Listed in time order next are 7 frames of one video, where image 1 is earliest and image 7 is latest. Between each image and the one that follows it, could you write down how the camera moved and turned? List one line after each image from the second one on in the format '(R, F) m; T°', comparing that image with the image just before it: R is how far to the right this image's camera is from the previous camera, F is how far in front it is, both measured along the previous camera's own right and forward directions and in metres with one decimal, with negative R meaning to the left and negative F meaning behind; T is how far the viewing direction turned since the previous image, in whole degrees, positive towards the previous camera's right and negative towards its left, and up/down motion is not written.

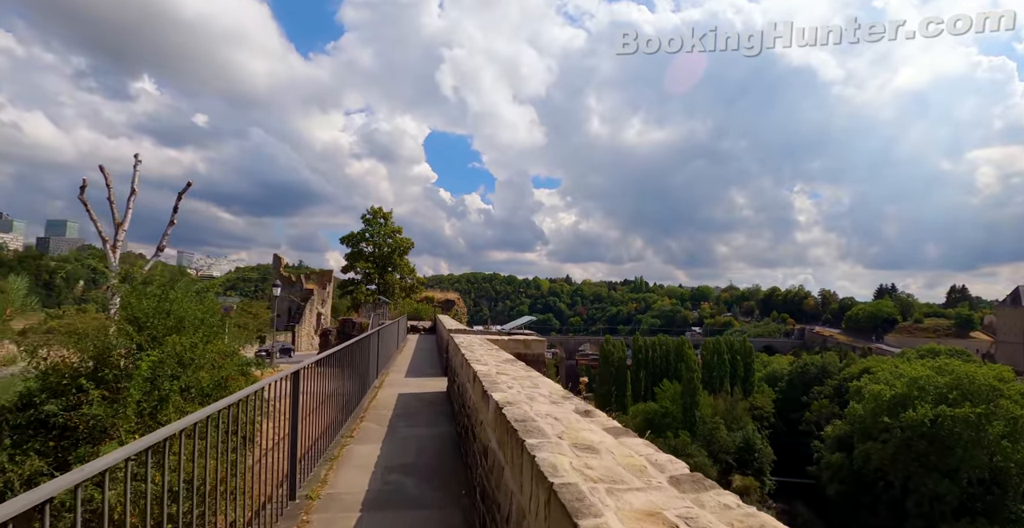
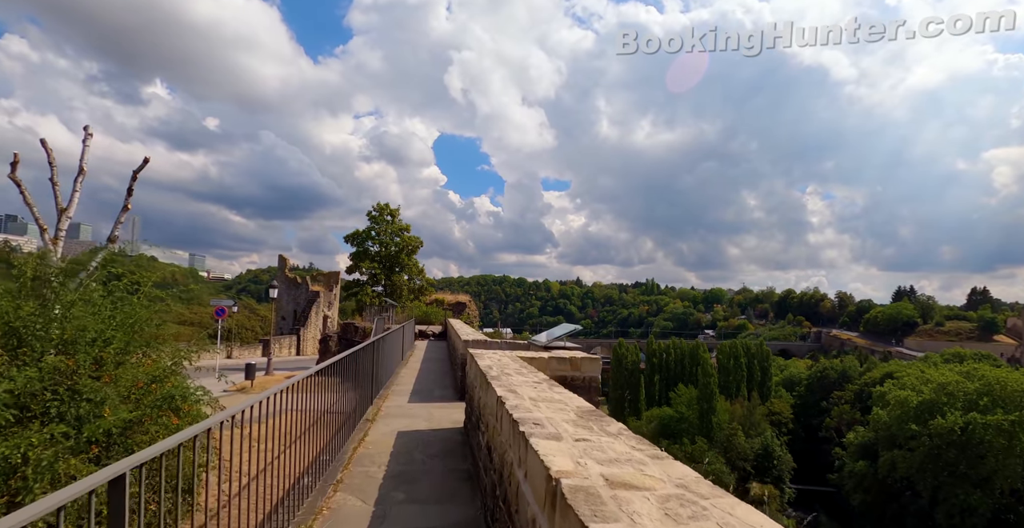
(-0.1, +0.8) m; -1°
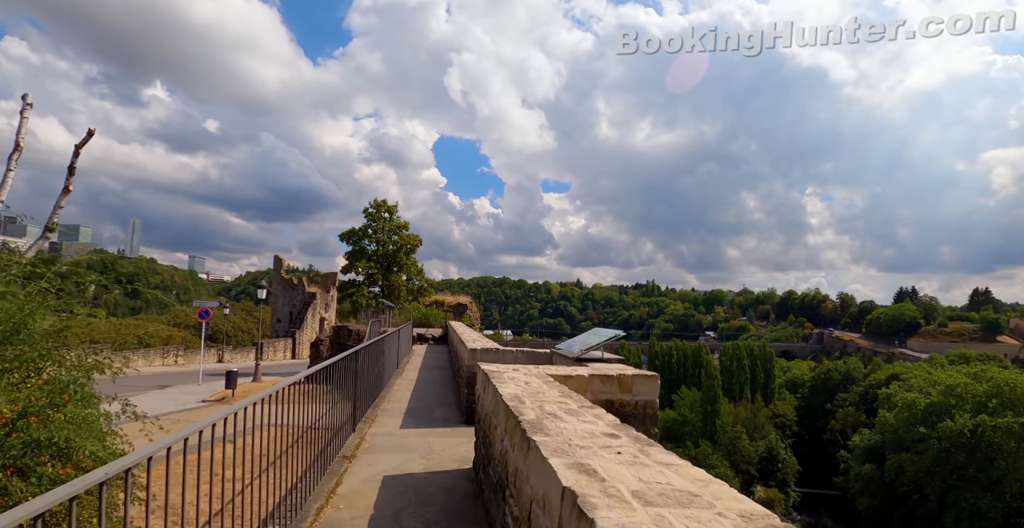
(-0.1, +0.5) m; 0°
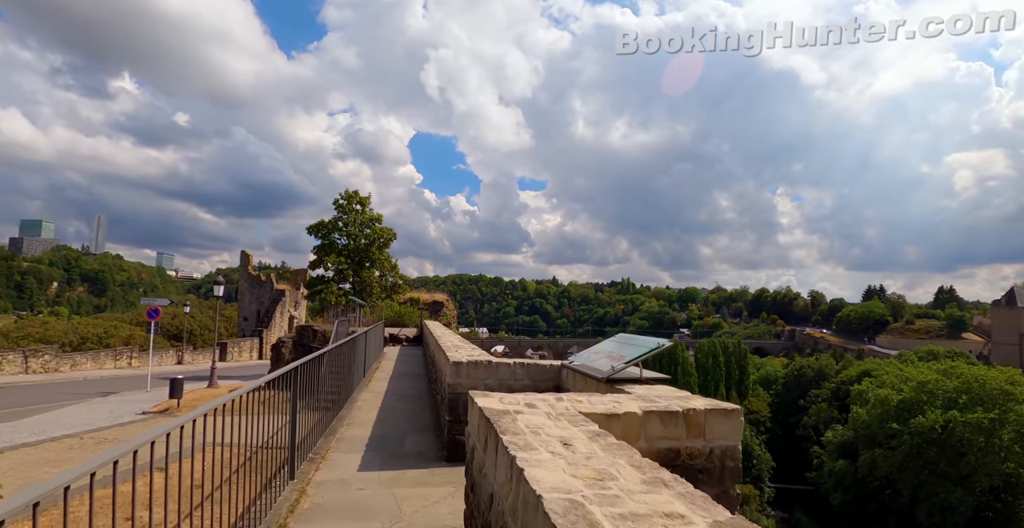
(-0.1, +0.8) m; +3°
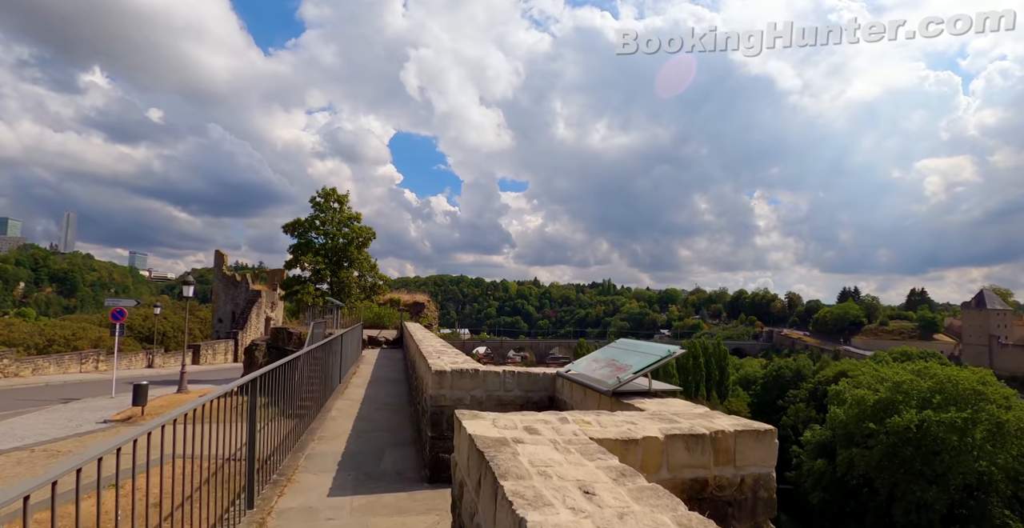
(-0.1, +0.4) m; +2°
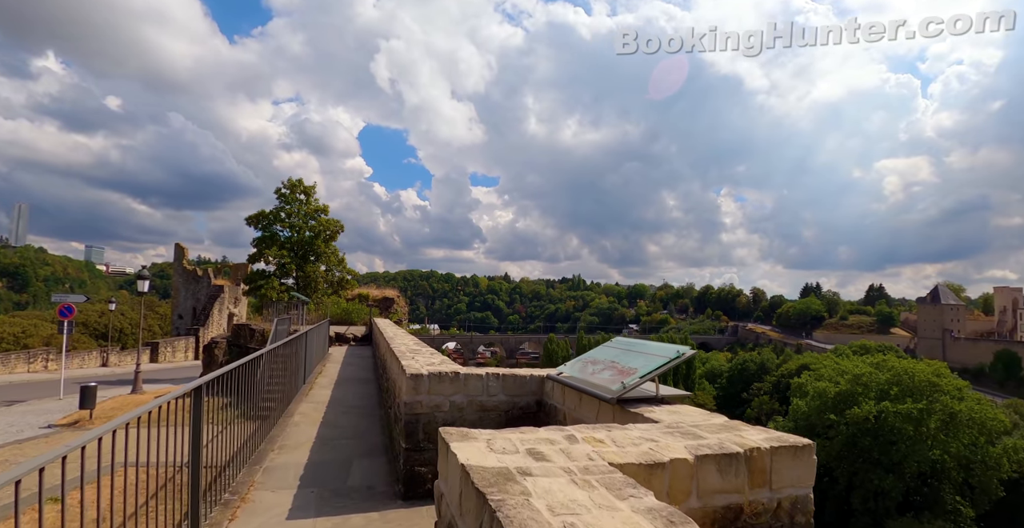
(-0.1, +0.4) m; +3°
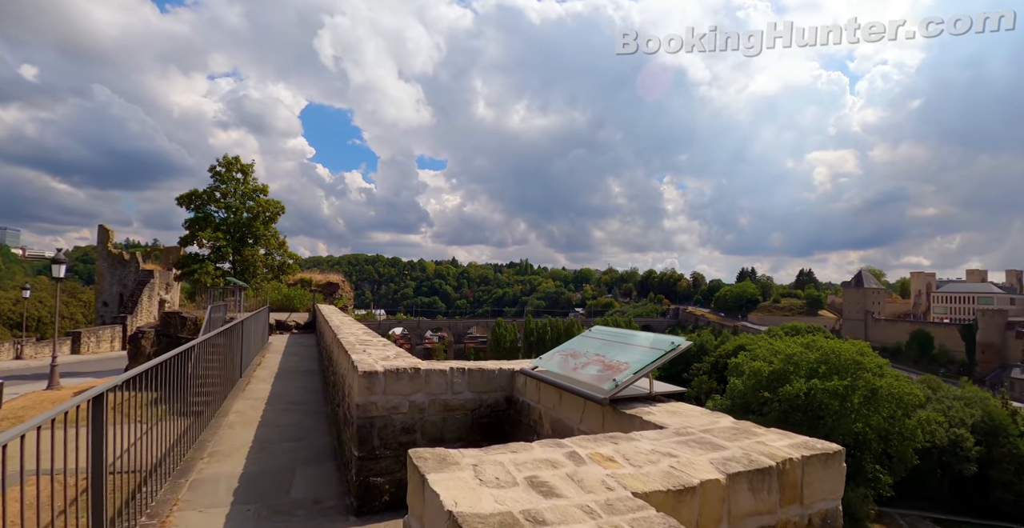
(-0.1, +0.4) m; +6°
